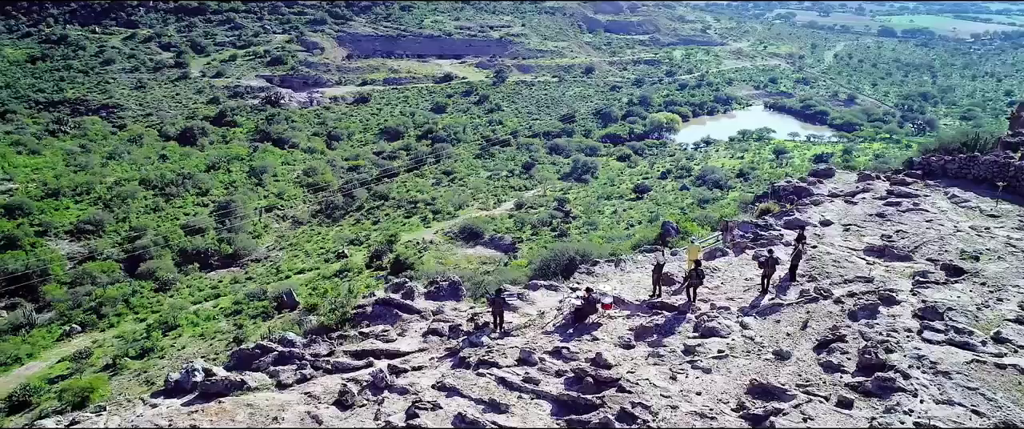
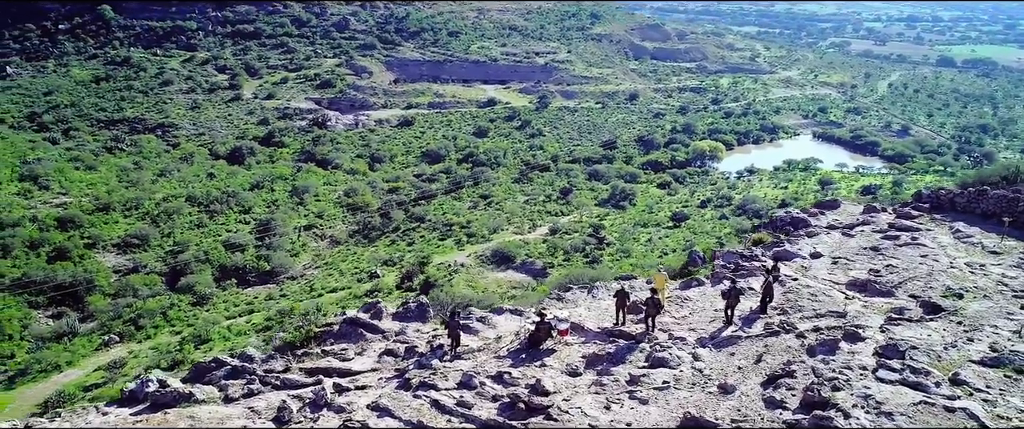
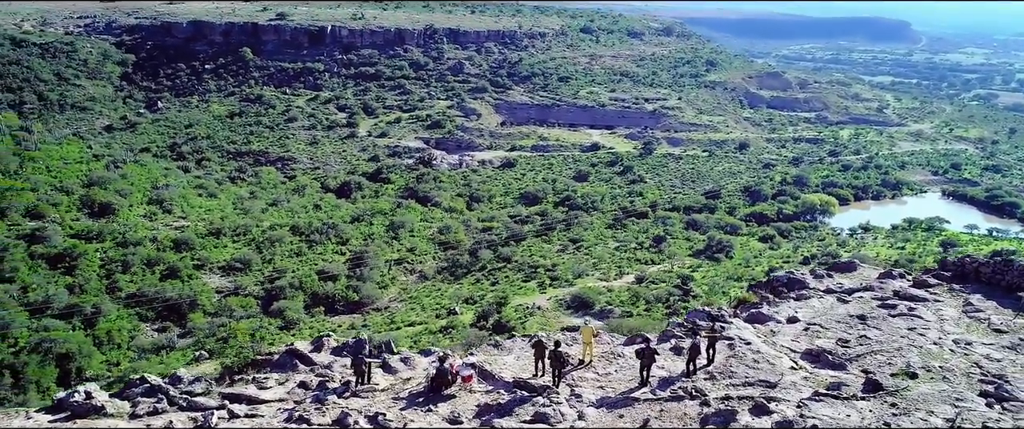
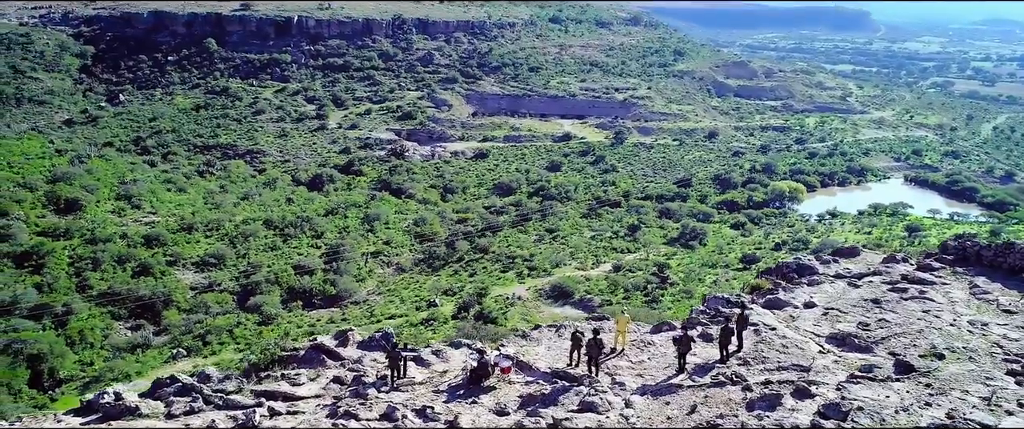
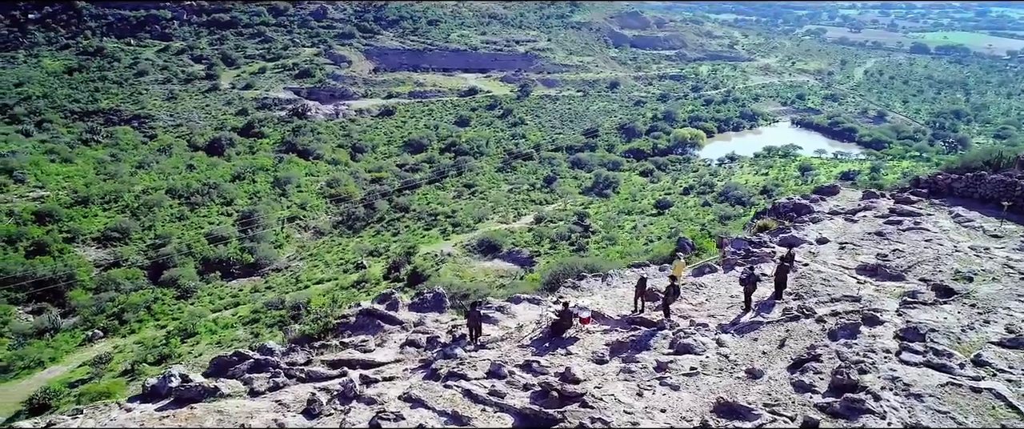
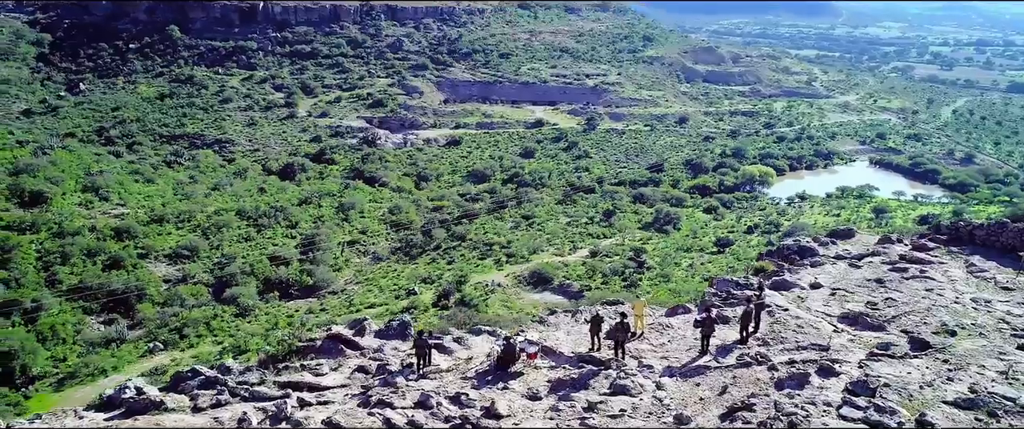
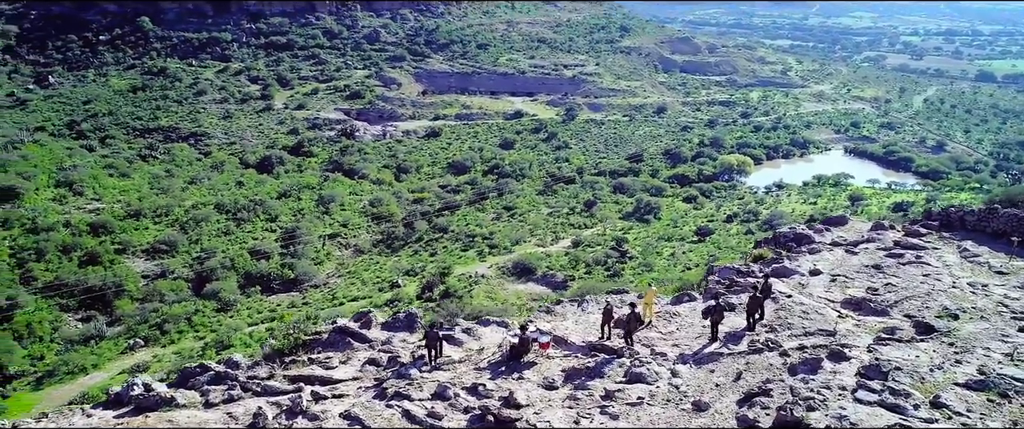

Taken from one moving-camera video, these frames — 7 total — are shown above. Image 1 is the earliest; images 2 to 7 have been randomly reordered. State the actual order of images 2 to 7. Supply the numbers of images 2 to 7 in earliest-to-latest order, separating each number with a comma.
5, 2, 7, 6, 4, 3
